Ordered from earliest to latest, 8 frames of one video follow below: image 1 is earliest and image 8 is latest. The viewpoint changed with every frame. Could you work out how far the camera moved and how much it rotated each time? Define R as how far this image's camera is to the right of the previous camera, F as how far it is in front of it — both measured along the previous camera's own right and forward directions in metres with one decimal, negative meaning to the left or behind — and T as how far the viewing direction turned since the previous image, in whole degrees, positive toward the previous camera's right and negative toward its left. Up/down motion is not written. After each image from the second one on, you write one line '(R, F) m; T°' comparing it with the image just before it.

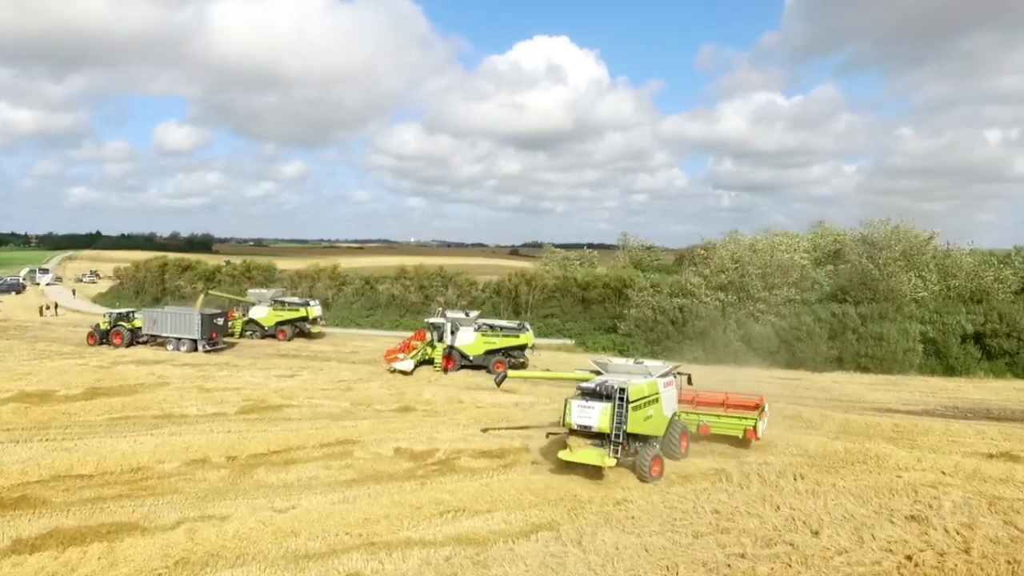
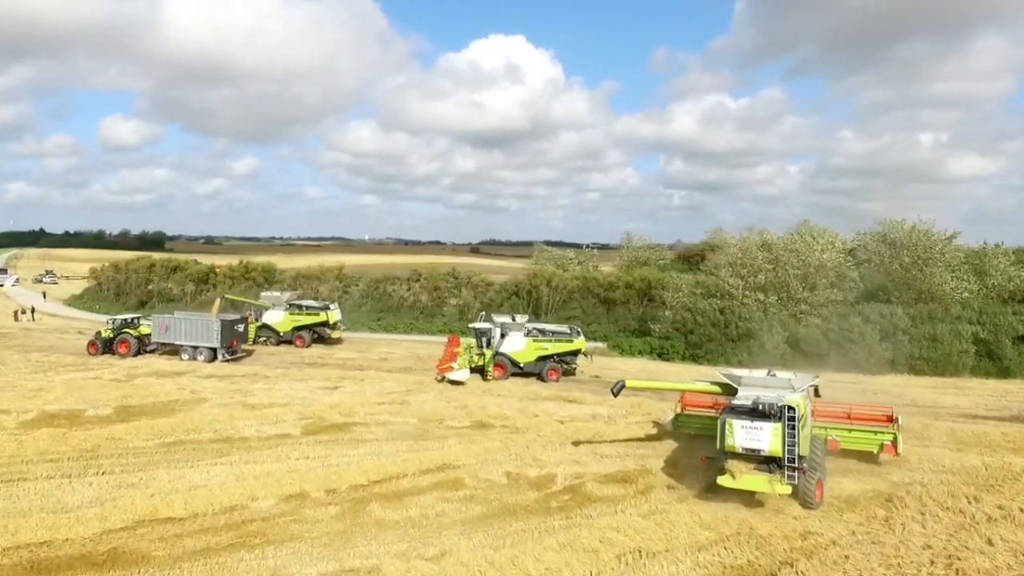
(-3.4, +1.5) m; +4°
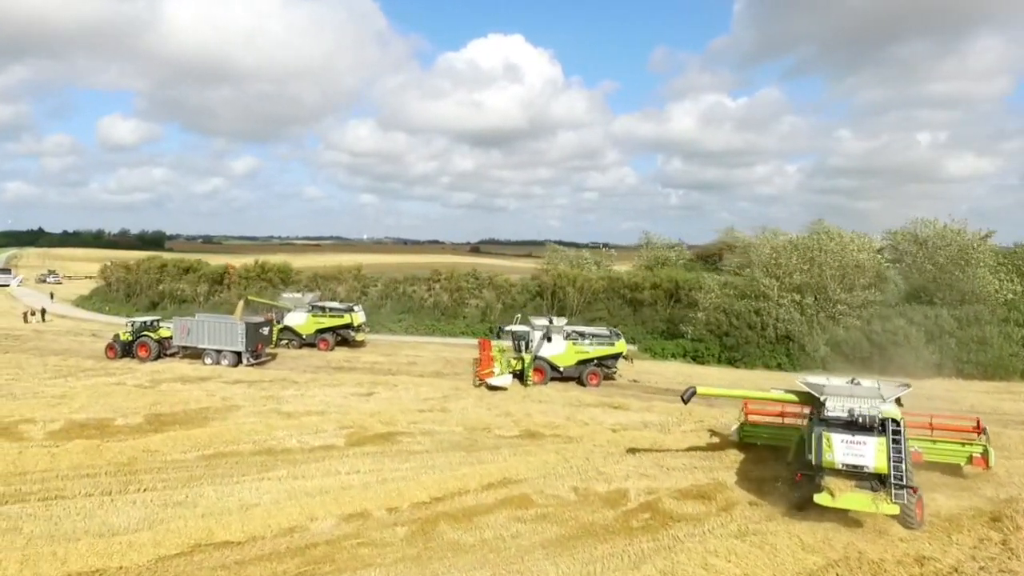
(-1.3, +0.8) m; 0°
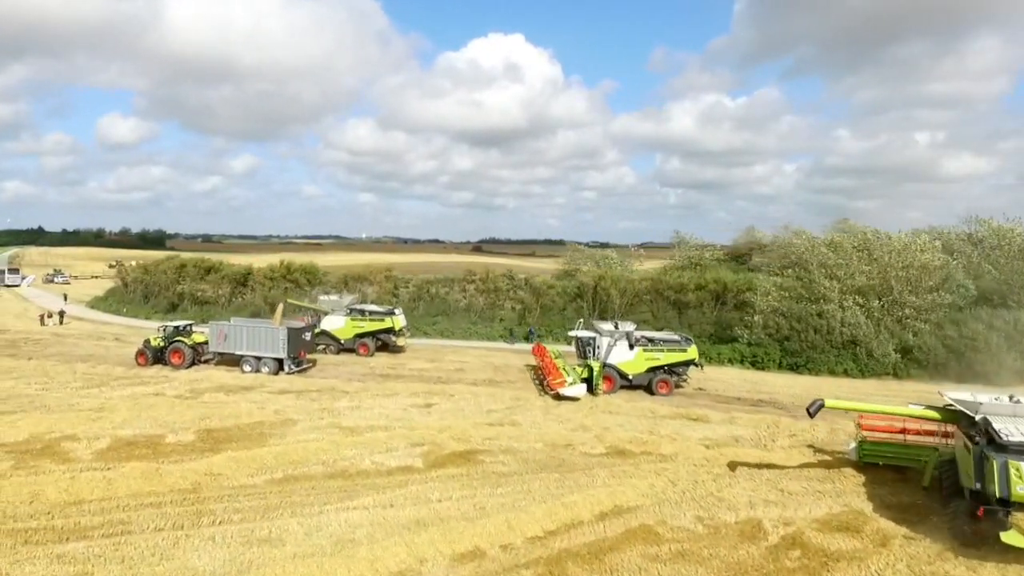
(-2.0, +1.4) m; 0°
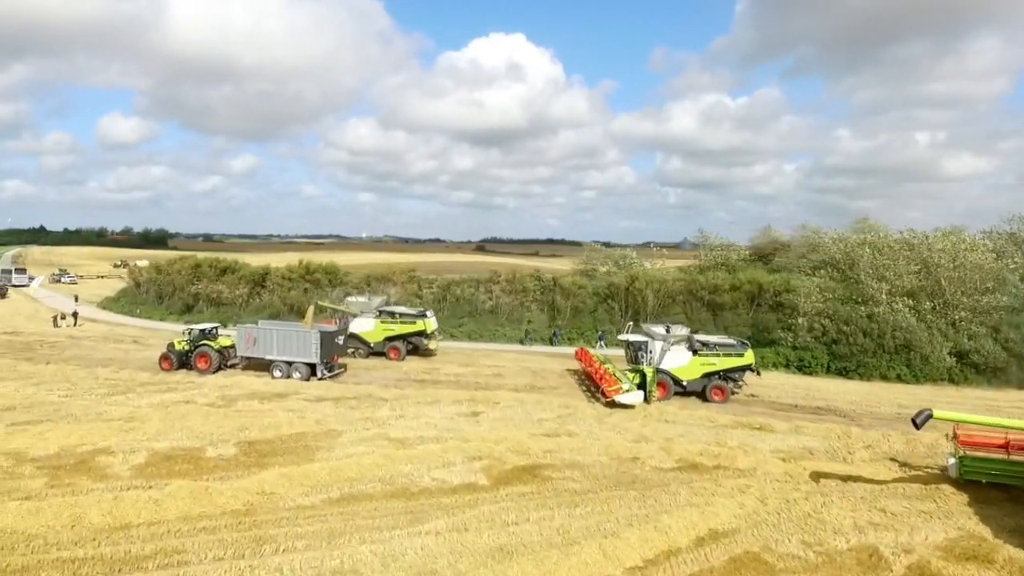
(-1.4, +1.0) m; 0°
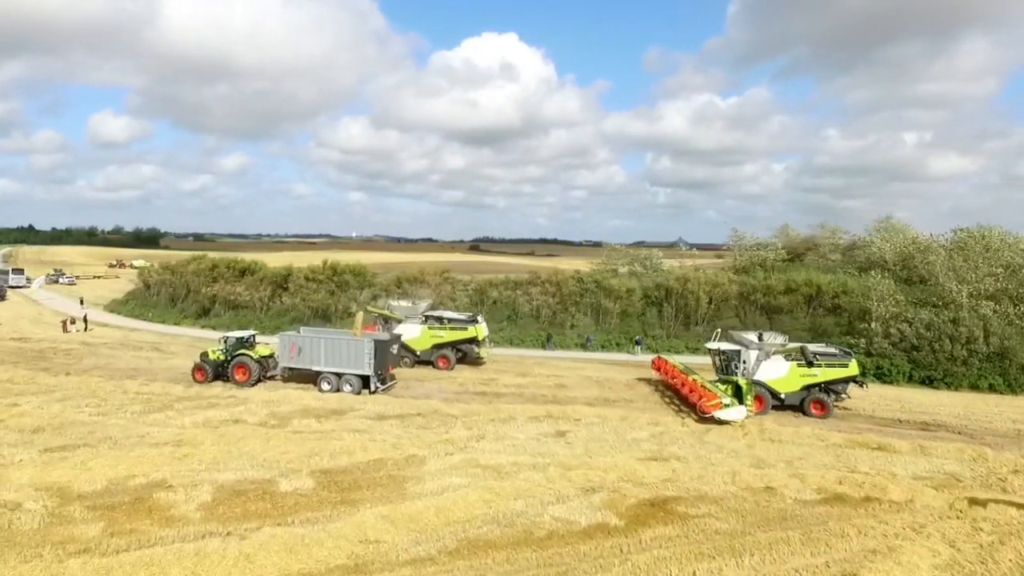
(-2.4, +1.9) m; +1°
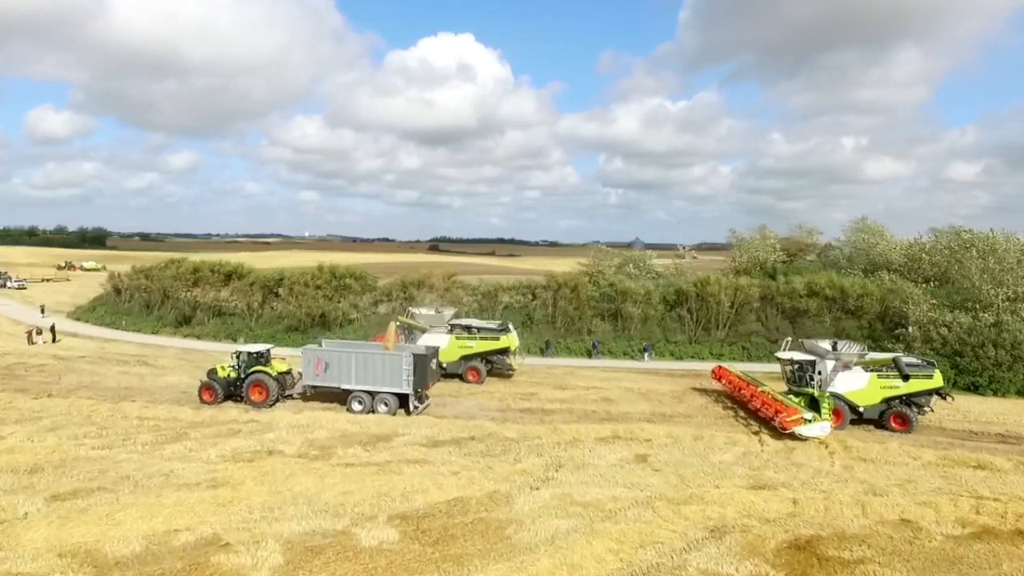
(-2.5, +1.8) m; +4°
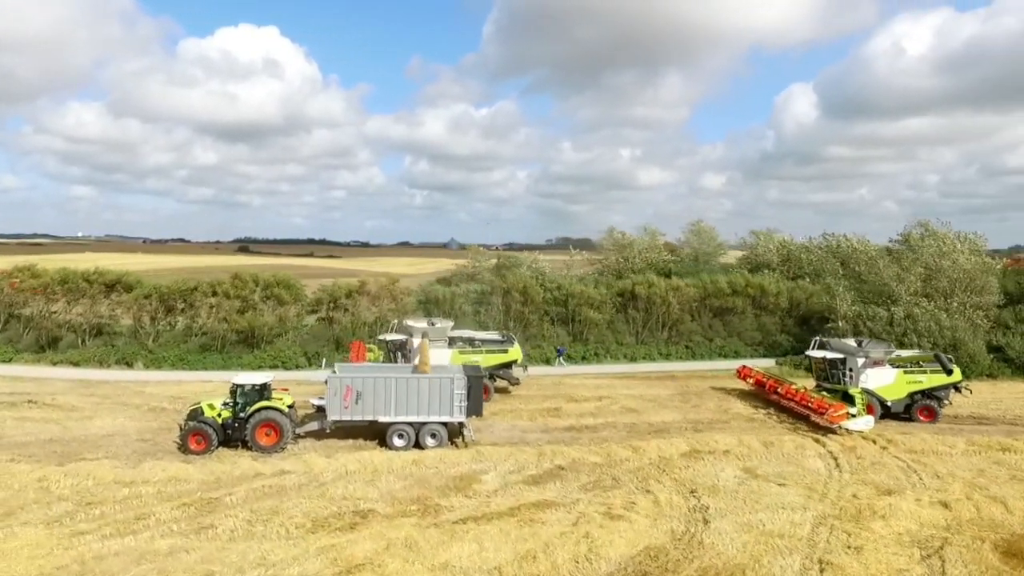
(-5.5, +2.6) m; +16°
